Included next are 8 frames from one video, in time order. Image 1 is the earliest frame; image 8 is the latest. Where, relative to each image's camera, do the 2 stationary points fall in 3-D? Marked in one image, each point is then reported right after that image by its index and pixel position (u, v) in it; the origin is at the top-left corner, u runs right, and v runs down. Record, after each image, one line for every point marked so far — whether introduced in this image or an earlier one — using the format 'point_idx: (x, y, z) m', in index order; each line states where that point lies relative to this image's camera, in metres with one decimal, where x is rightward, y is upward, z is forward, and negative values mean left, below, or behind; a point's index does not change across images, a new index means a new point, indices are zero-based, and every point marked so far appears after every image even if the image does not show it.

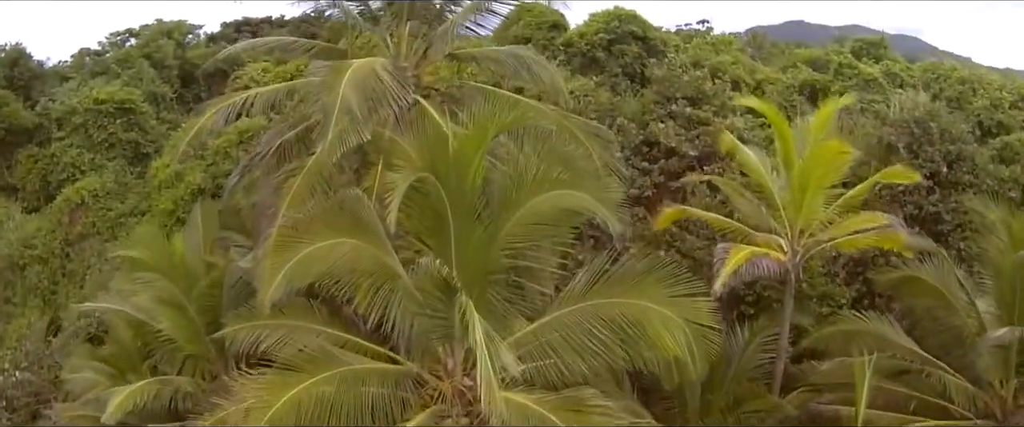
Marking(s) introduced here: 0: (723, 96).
0: (+2.1, +1.1, +15.3) m
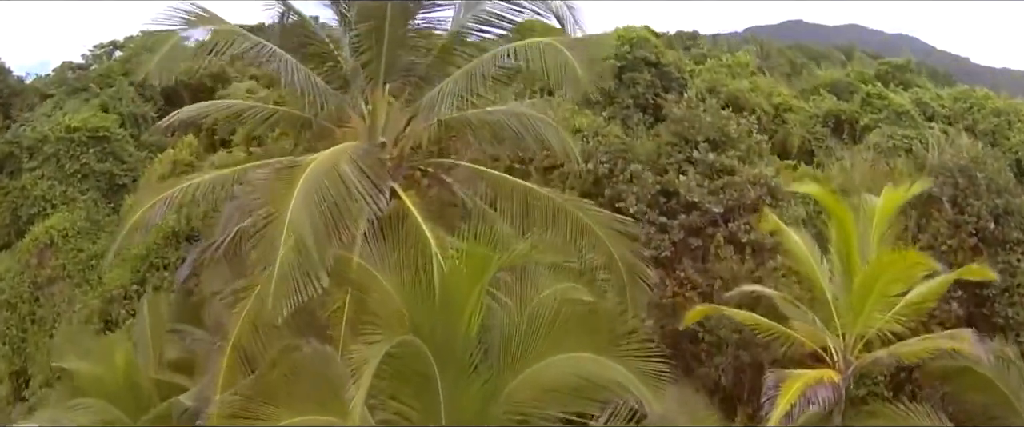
0: (+2.1, +0.6, +13.9) m
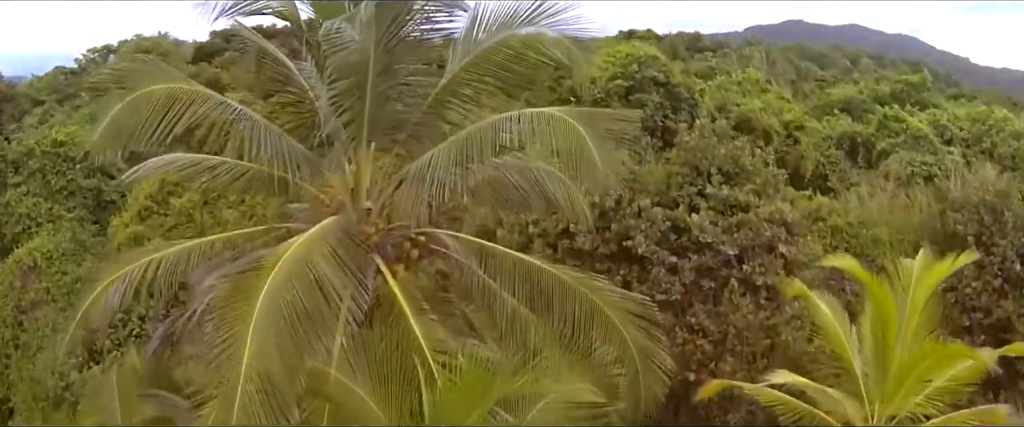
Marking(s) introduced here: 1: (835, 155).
0: (+2.1, +0.3, +13.3) m
1: (+3.7, +0.7, +17.7) m
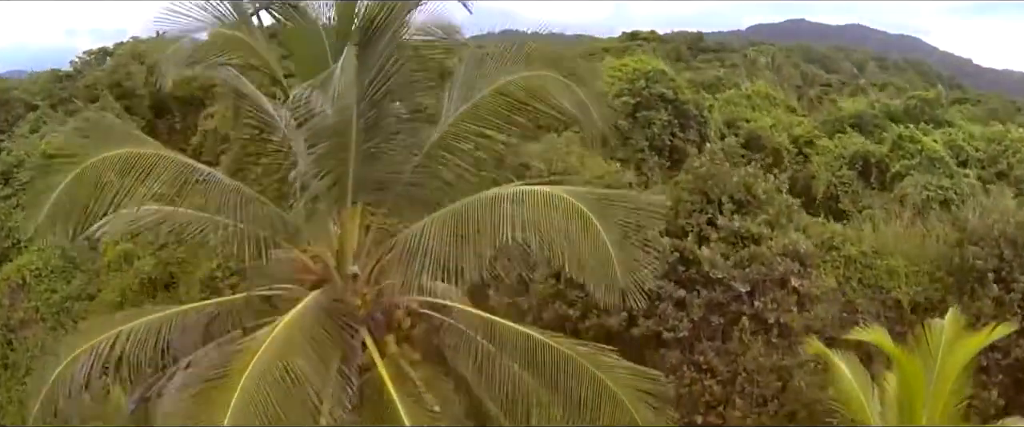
0: (+2.2, +0.1, +12.8) m
1: (+3.7, +0.4, +17.2) m
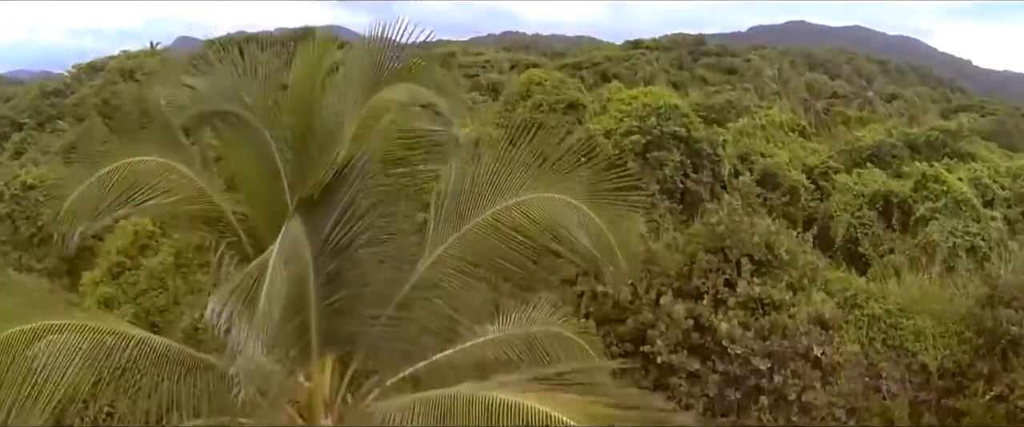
0: (+2.2, -0.4, +11.9) m
1: (+3.7, 0.0, +16.3) m
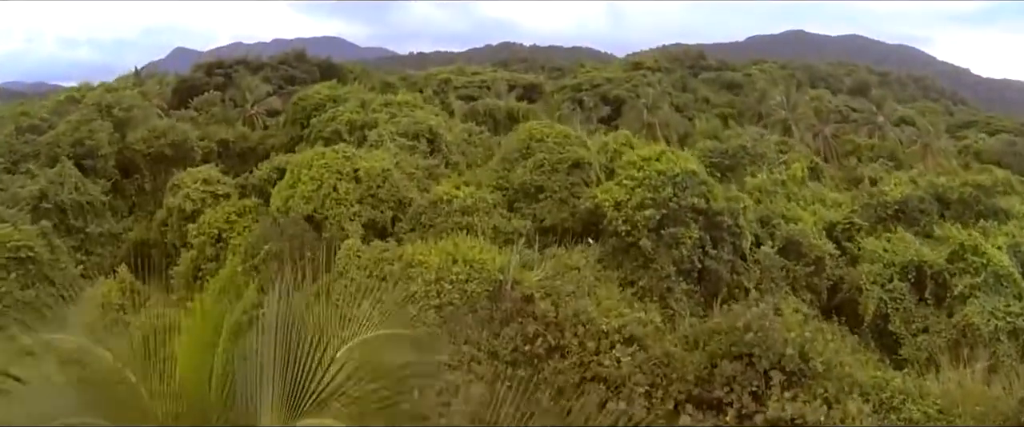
0: (+2.2, -1.0, +10.6) m
1: (+3.7, -0.7, +15.1) m
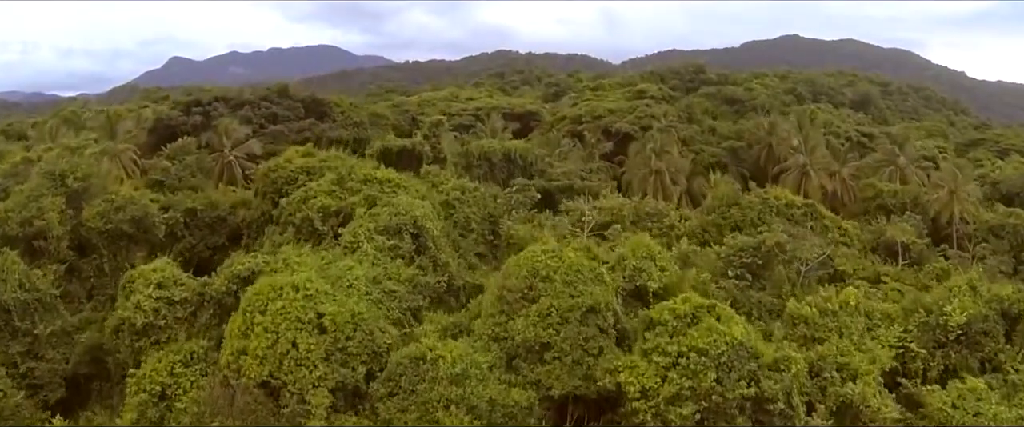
0: (+2.2, -2.3, +8.1) m
1: (+3.7, -1.9, +12.6) m
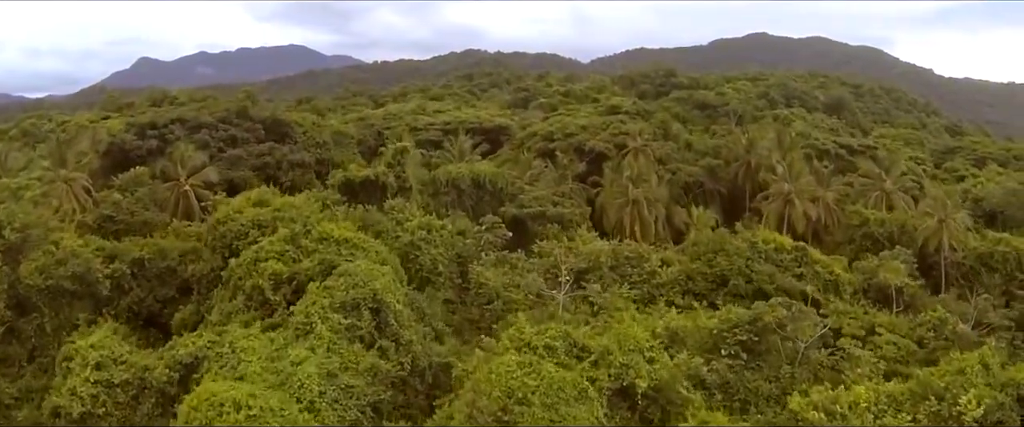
0: (+2.1, -3.0, +6.7) m
1: (+3.5, -2.7, +11.1) m
